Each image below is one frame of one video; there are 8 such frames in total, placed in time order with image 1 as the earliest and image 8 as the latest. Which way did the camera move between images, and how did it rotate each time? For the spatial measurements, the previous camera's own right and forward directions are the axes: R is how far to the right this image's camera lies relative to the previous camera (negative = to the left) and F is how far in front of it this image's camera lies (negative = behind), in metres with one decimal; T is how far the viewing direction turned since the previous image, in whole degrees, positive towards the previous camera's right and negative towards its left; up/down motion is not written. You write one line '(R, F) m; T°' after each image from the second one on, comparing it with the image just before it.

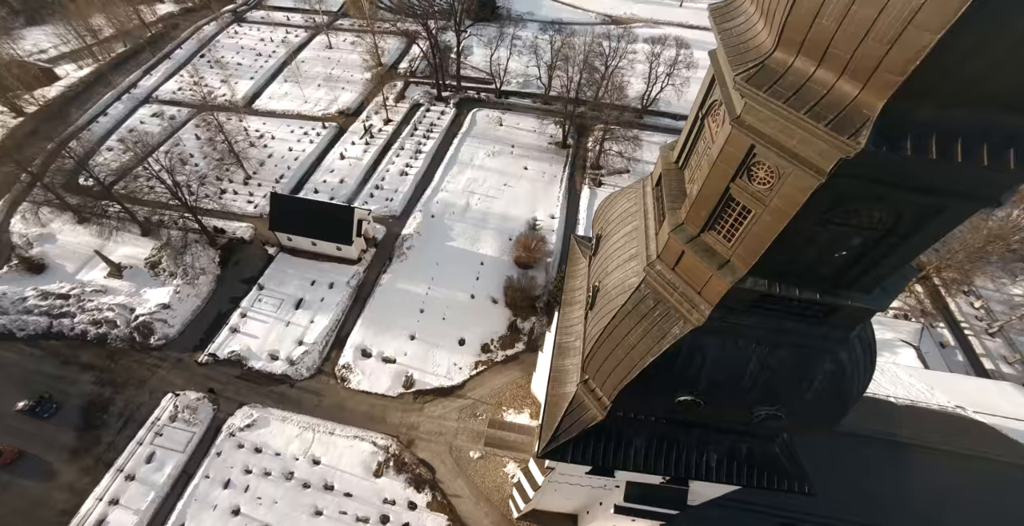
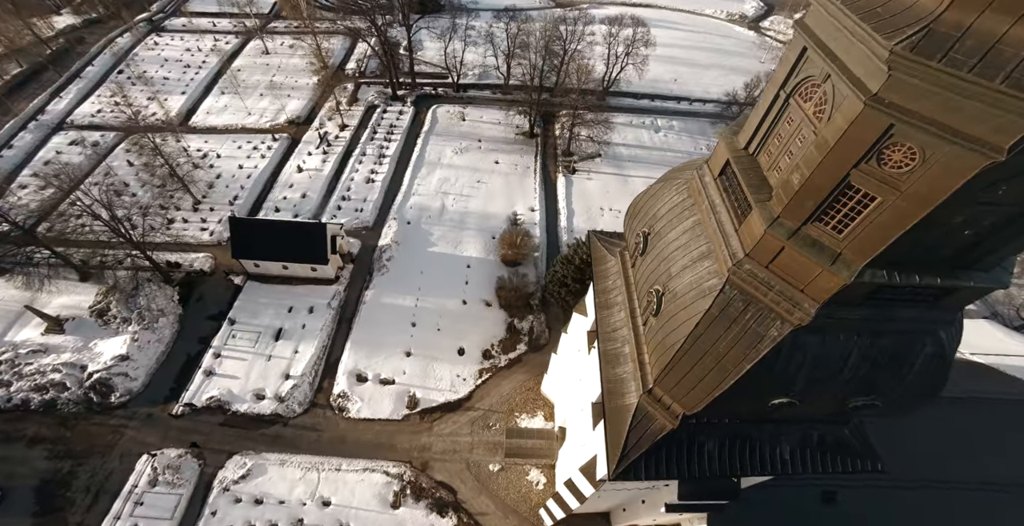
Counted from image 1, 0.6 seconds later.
(-2.1, +1.2) m; +5°
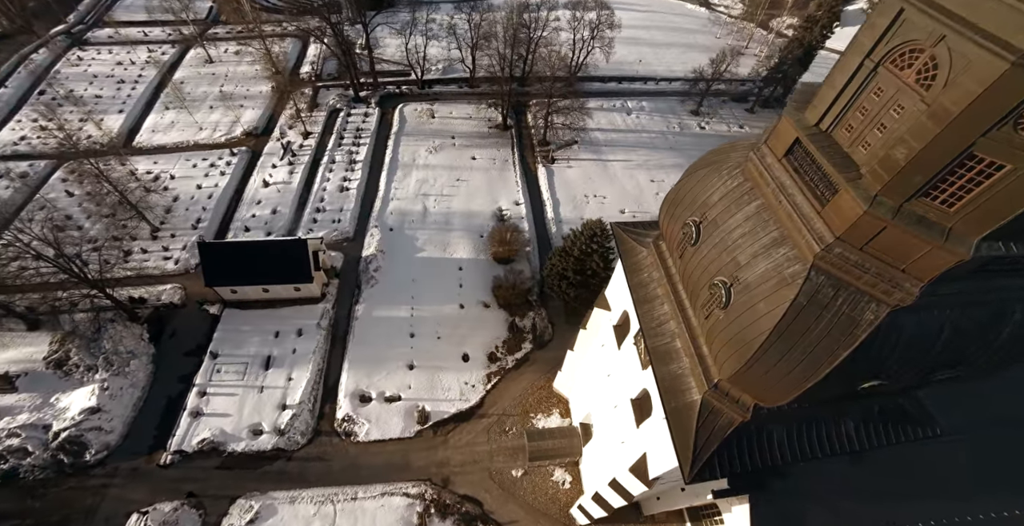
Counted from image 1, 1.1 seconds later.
(-1.9, +0.9) m; +4°
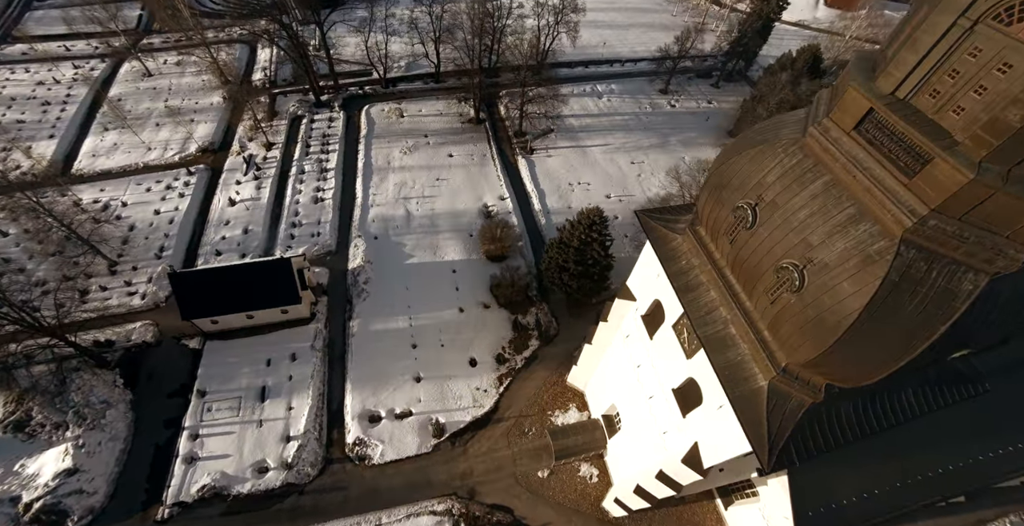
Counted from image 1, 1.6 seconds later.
(-2.0, +0.8) m; +4°
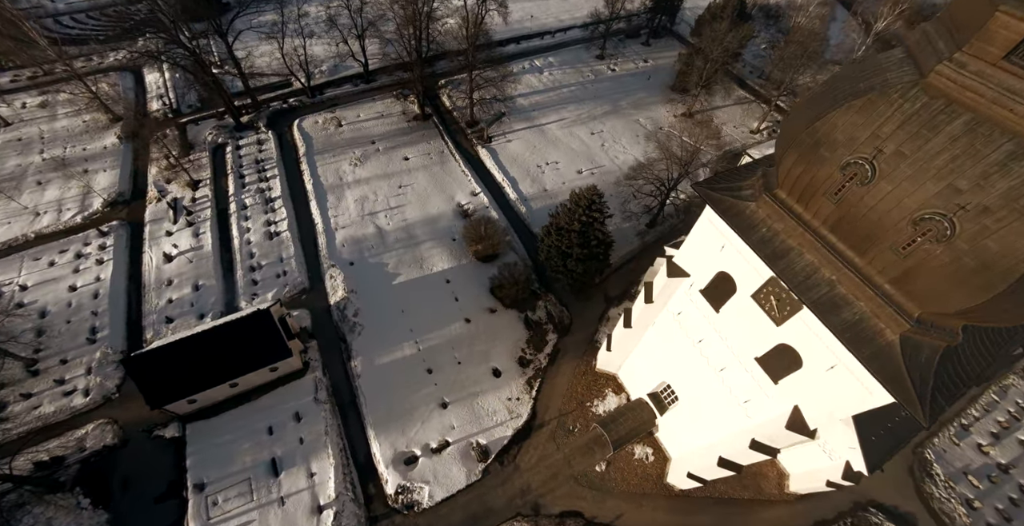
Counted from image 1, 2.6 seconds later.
(-3.8, +1.8) m; +9°
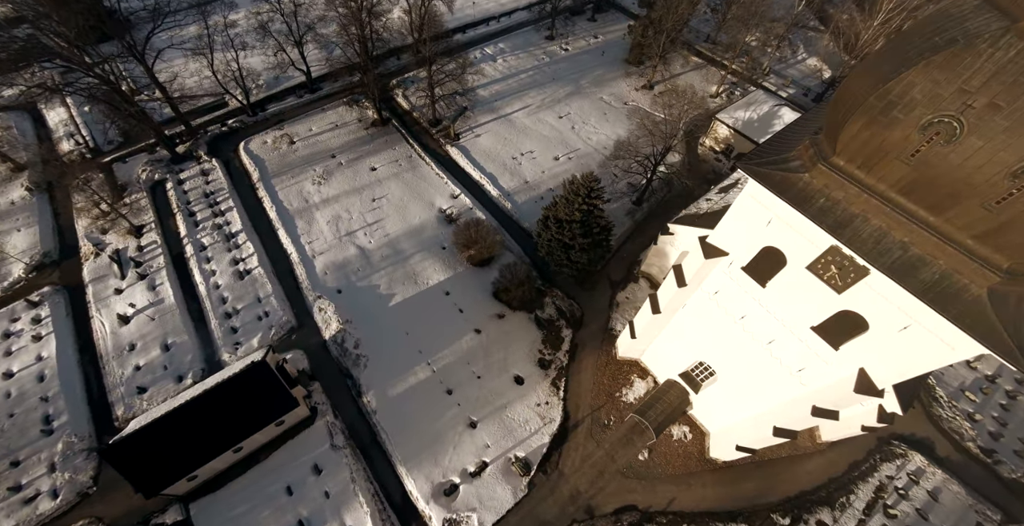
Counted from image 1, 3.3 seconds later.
(-2.8, +1.3) m; +6°
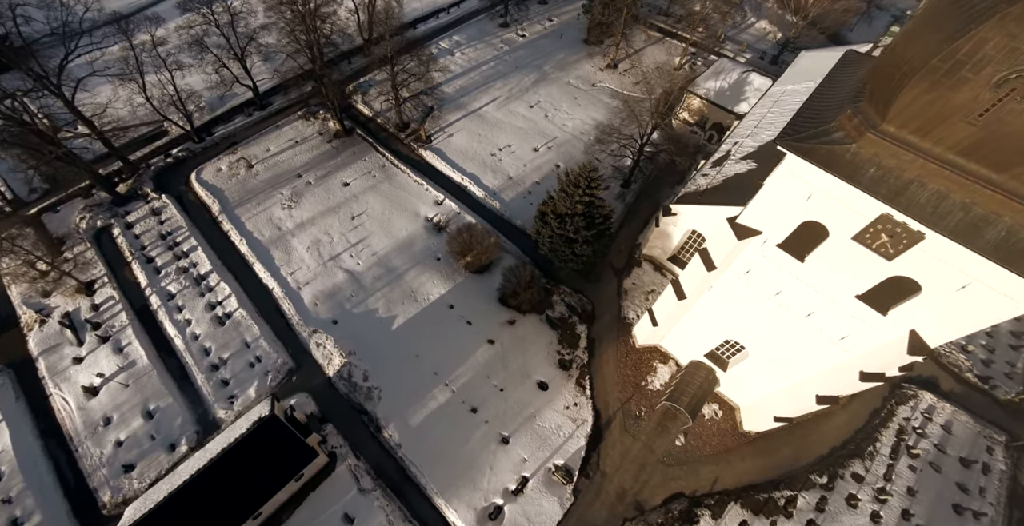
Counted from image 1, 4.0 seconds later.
(-2.4, +1.2) m; +5°
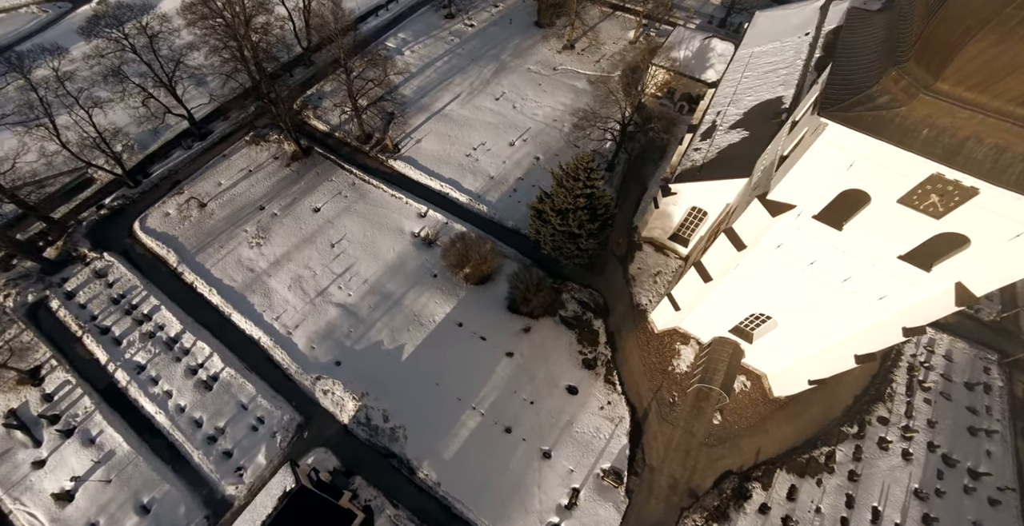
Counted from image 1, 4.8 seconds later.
(-2.6, +1.4) m; +6°
